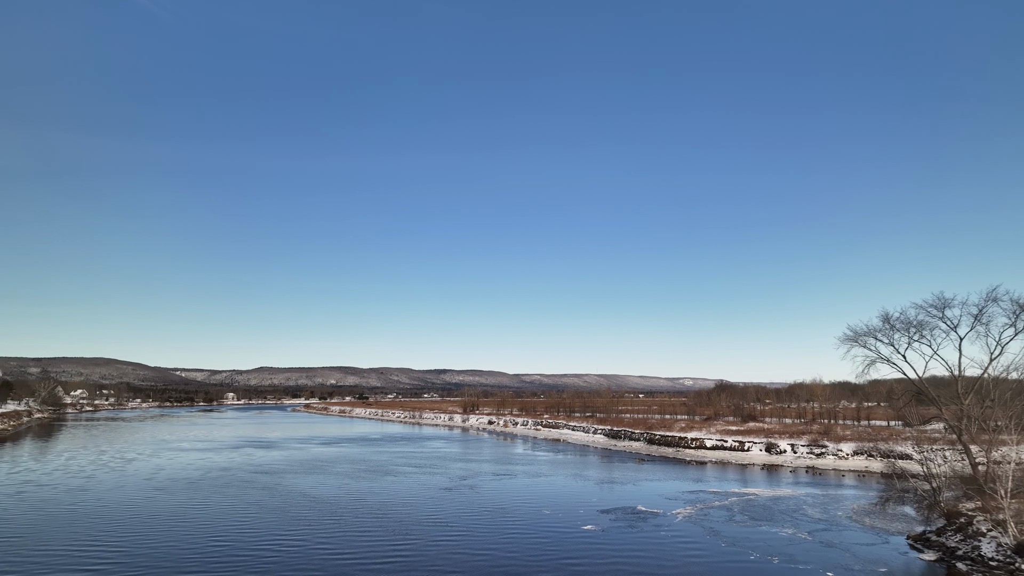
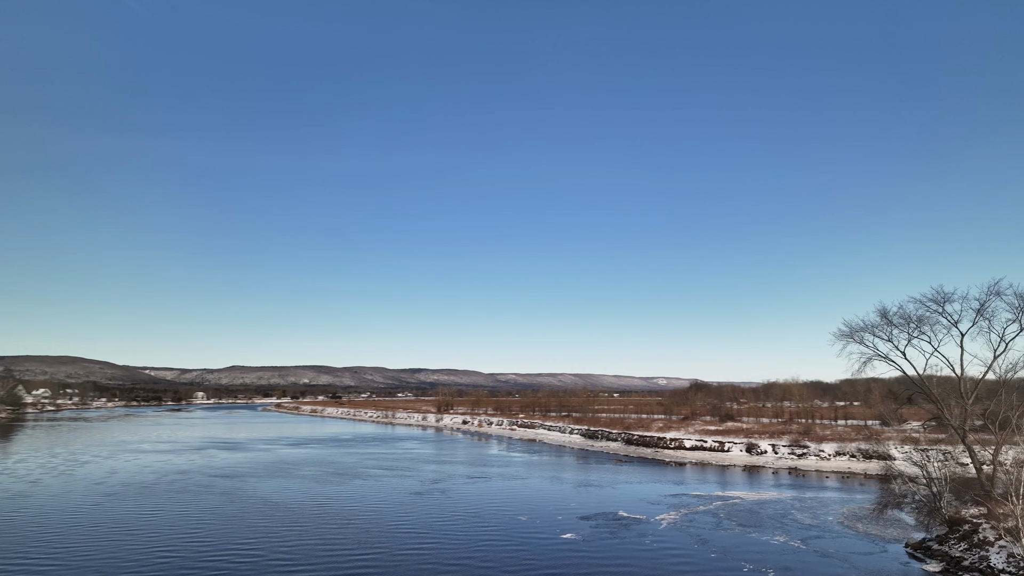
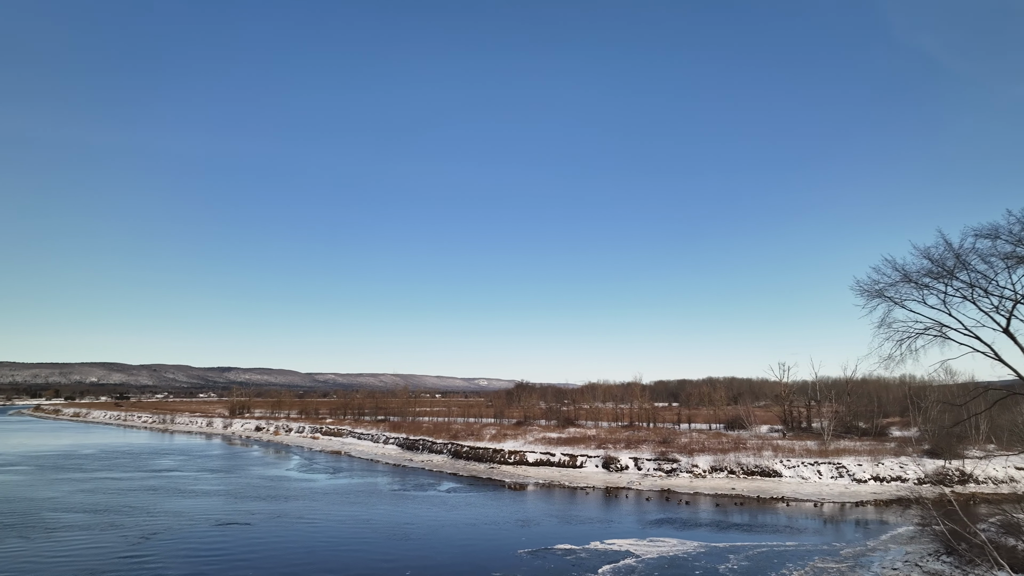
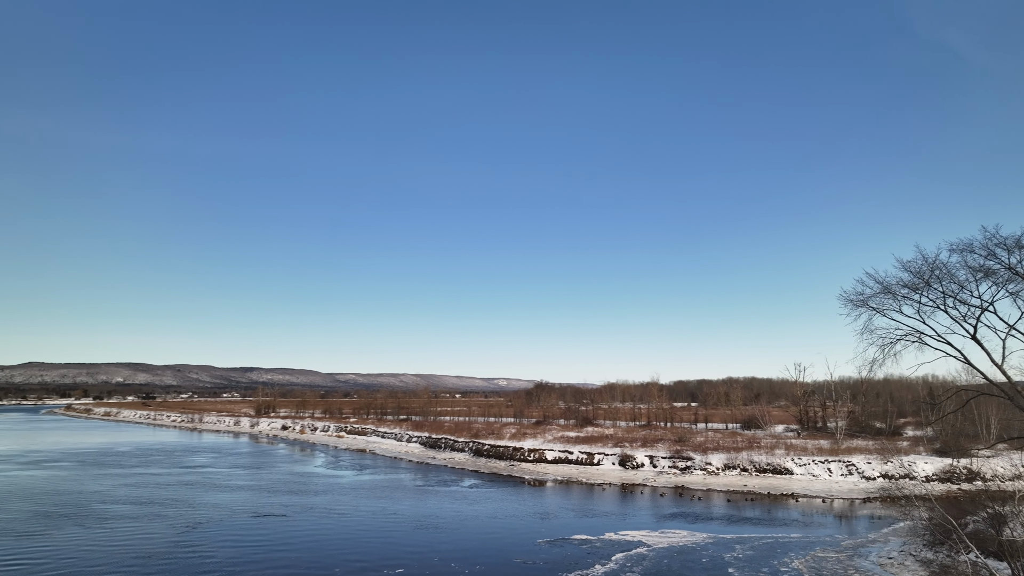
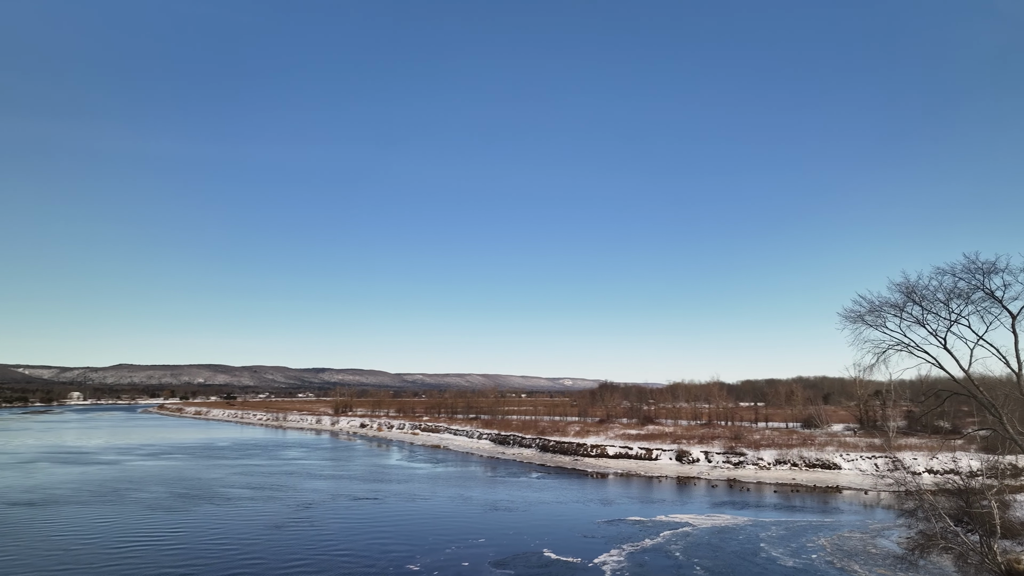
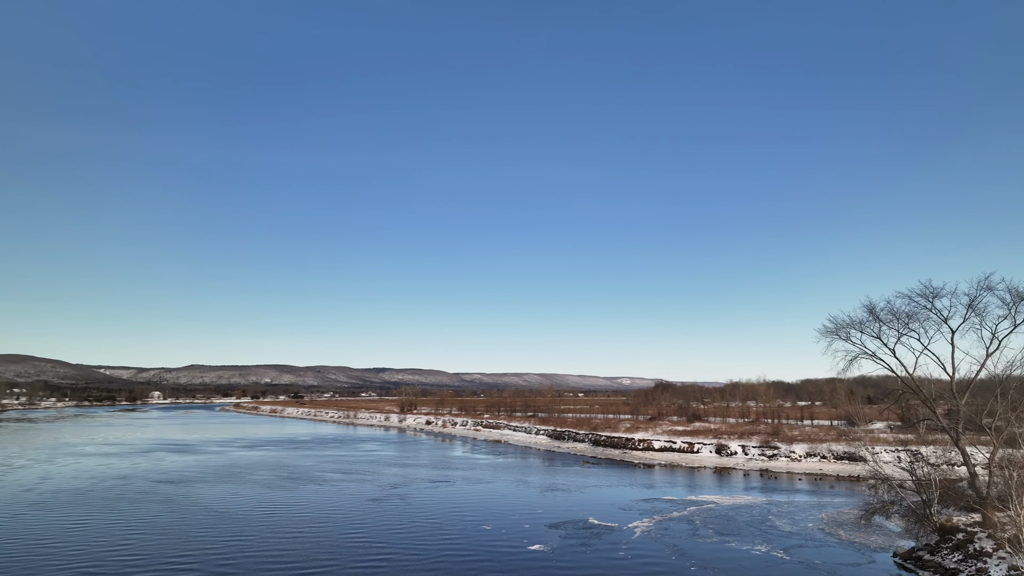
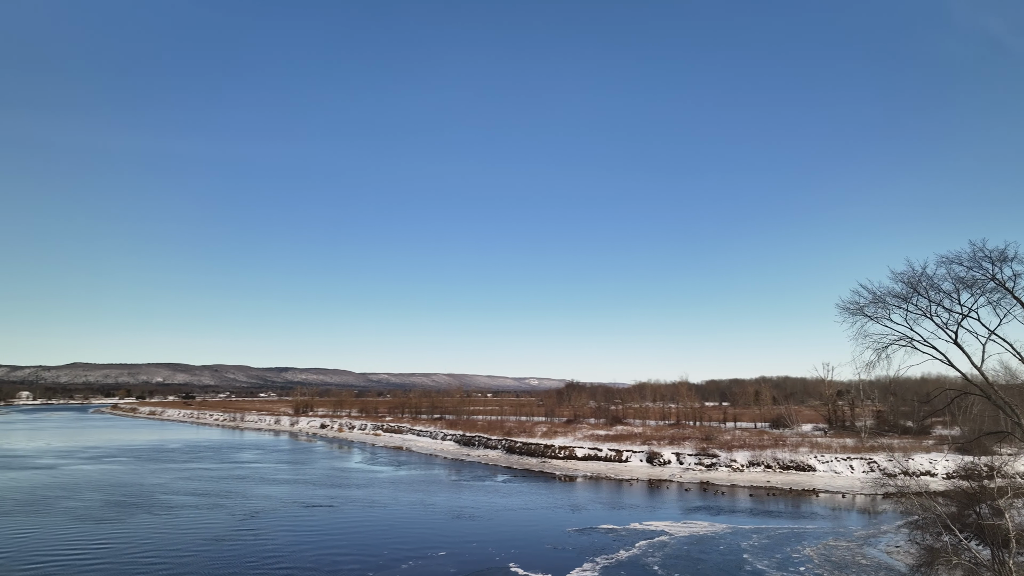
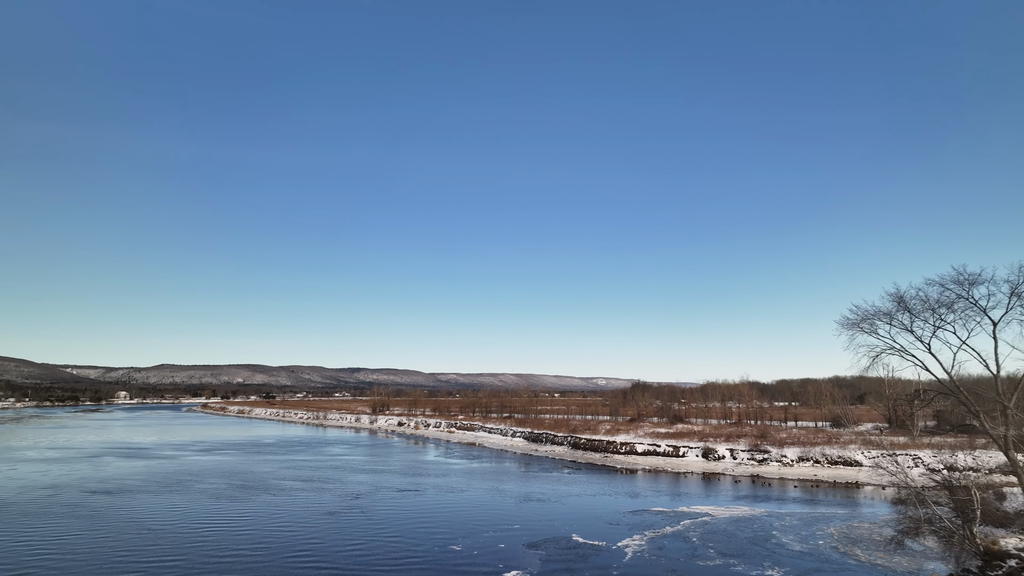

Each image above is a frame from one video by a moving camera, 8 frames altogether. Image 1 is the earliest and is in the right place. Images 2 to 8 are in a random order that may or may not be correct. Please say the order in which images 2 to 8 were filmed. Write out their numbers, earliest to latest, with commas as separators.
2, 6, 8, 5, 7, 4, 3
